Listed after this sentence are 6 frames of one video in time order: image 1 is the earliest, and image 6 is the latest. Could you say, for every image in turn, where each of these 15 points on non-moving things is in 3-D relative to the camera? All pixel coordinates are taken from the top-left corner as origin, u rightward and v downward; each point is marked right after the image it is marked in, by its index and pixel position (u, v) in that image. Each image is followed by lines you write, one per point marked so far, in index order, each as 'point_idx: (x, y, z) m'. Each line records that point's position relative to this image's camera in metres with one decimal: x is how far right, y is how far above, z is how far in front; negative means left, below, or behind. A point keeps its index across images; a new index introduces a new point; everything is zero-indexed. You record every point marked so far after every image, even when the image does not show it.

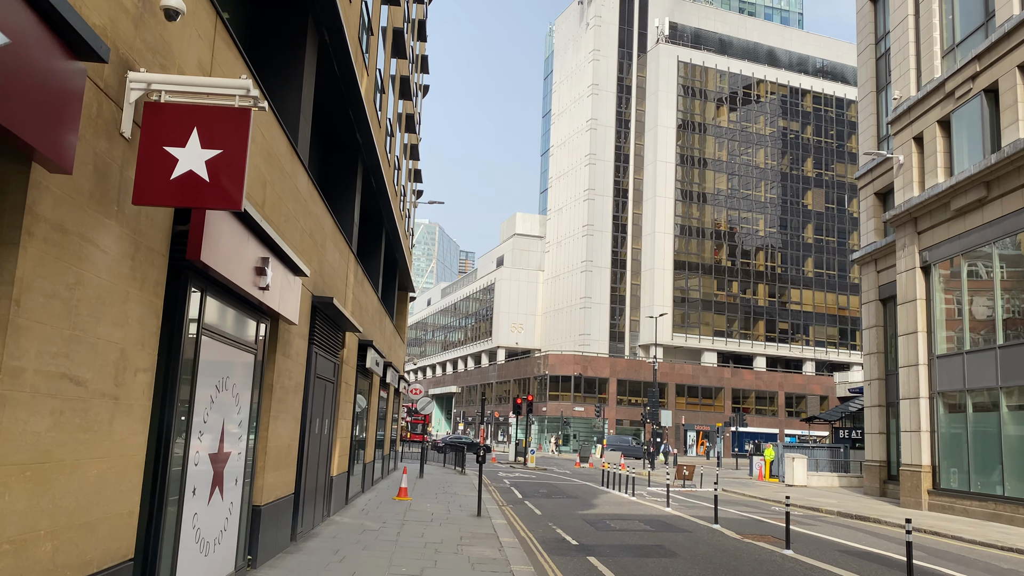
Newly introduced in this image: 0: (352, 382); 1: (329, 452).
0: (-3.3, -1.9, +17.0) m
1: (-3.2, -2.9, +14.9) m
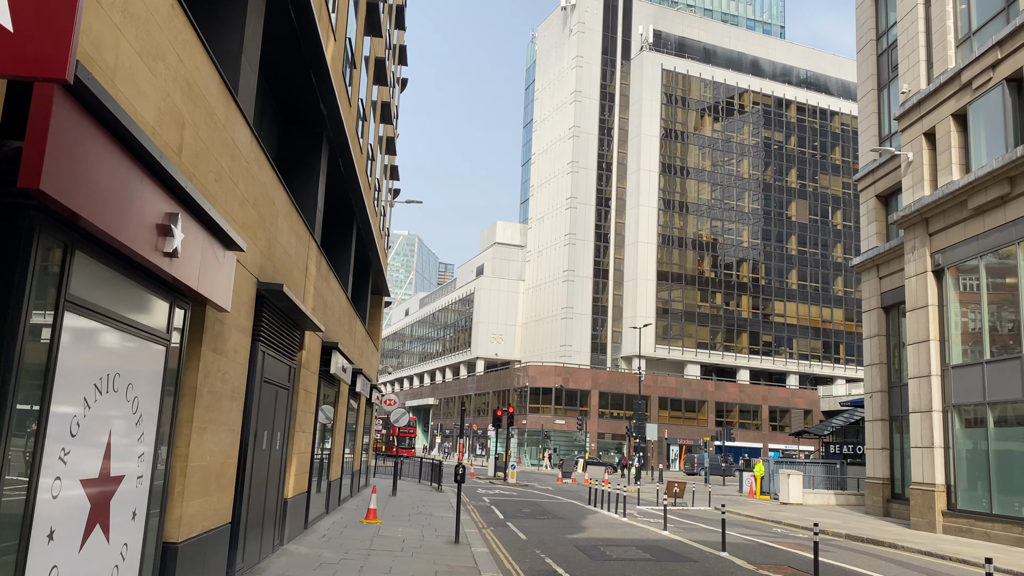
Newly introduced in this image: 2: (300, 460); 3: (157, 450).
0: (-3.5, -1.8, +14.9) m
1: (-3.5, -2.8, +12.7) m
2: (-3.6, -2.9, +14.1) m
3: (-2.9, -1.3, +6.9) m
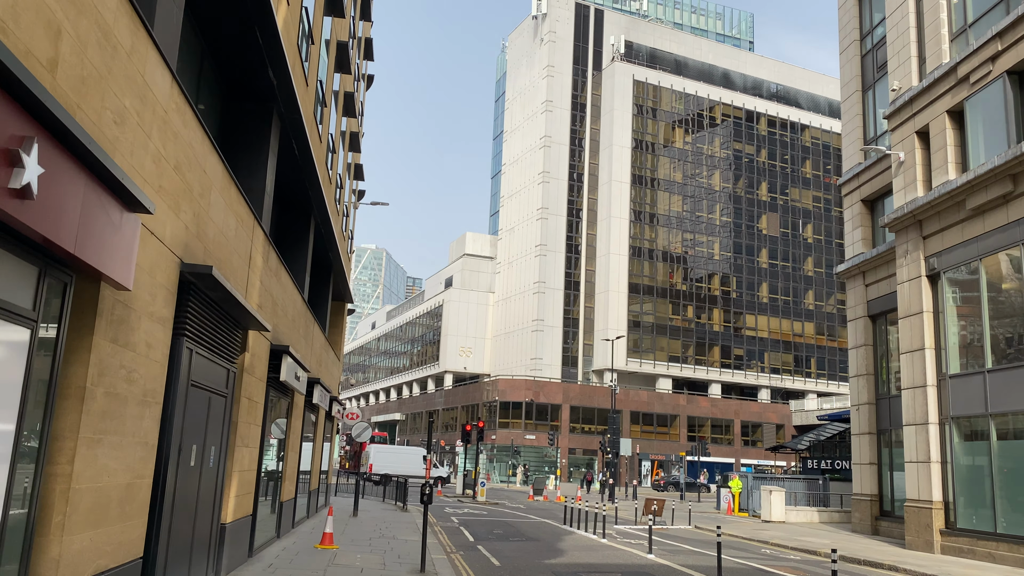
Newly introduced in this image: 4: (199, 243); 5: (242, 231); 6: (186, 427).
0: (-4.0, -1.7, +13.1) m
1: (-3.8, -2.6, +10.9) m
2: (-3.9, -2.8, +12.3) m
3: (-3.0, -1.1, +5.2) m
4: (-3.3, +0.5, +8.7) m
5: (-3.5, +0.7, +10.9) m
6: (-3.5, -1.5, +9.0) m
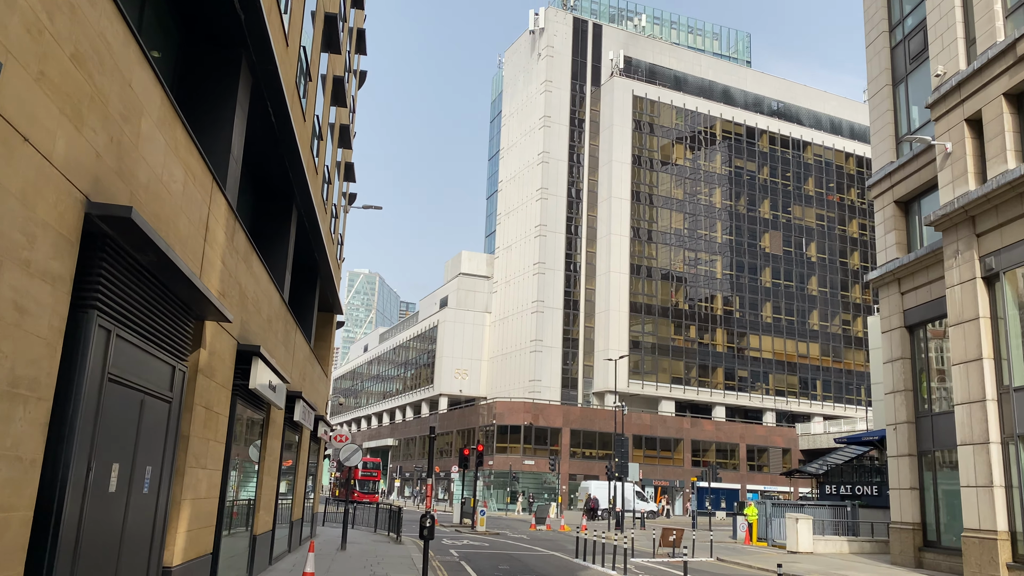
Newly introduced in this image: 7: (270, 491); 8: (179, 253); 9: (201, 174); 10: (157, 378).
0: (-3.7, -1.5, +10.6) m
1: (-3.5, -2.4, +8.4) m
2: (-3.7, -2.6, +9.8) m
3: (-2.7, -0.7, +2.8) m
4: (-3.0, +0.8, +6.4) m
5: (-3.2, +1.0, +8.6) m
6: (-3.2, -1.2, +6.5) m
7: (-4.7, -4.0, +16.4) m
8: (-3.2, +0.3, +8.1) m
9: (-3.3, +1.2, +8.8) m
10: (-3.4, -0.9, +8.0) m
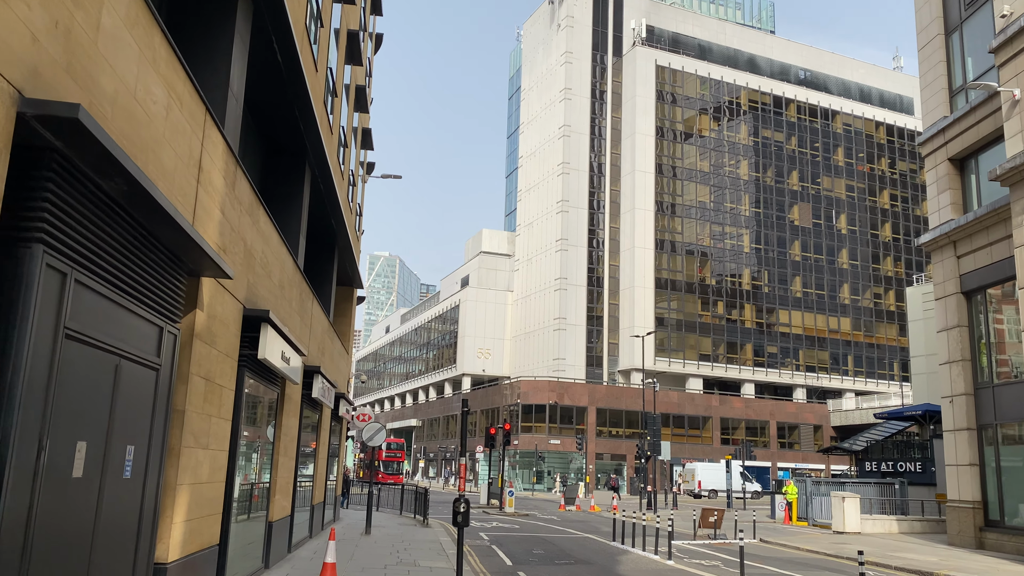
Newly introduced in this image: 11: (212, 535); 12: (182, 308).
0: (-3.2, -1.0, +9.3) m
1: (-3.1, -1.9, +7.2) m
2: (-3.2, -2.1, +8.6) m
3: (-2.4, -0.4, +1.4) m
4: (-2.6, +1.2, +5.0) m
5: (-2.8, +1.5, +7.2) m
6: (-2.8, -0.7, +5.2) m
7: (-4.1, -3.3, +15.2) m
8: (-2.8, +0.8, +6.8) m
9: (-2.9, +1.7, +7.5) m
10: (-2.9, -0.4, +6.7) m
11: (-3.2, -2.7, +9.1) m
12: (-3.1, -0.2, +7.9) m
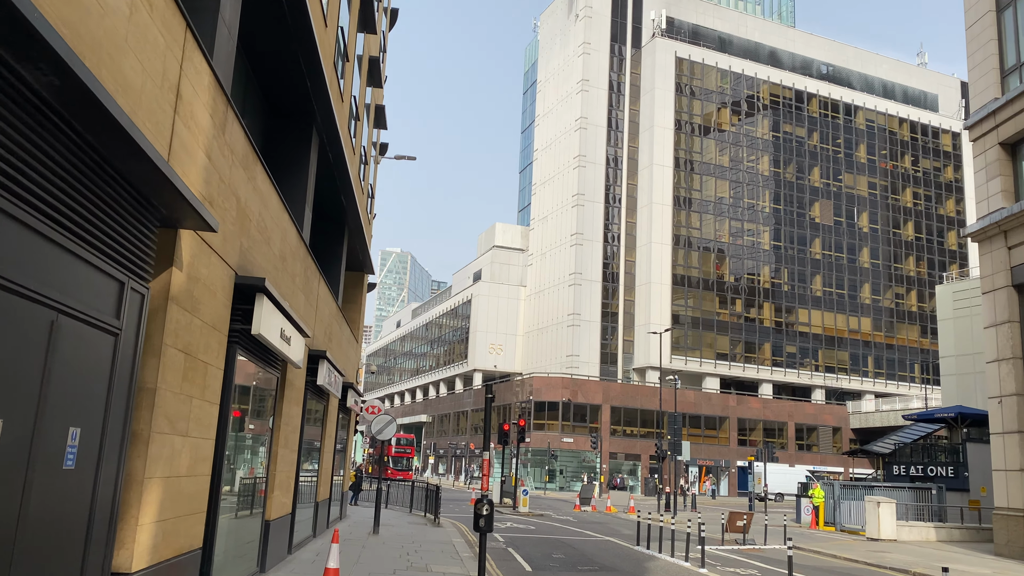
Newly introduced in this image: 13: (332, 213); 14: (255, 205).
0: (-2.9, -0.7, +8.0) m
1: (-2.8, -1.6, +5.8) m
2: (-2.9, -1.7, +7.2) m
3: (-2.2, 0.0, +0.1) m
4: (-2.3, +1.6, +3.6) m
5: (-2.5, +1.8, +5.8) m
6: (-2.5, -0.4, +3.8) m
7: (-3.7, -3.0, +13.9) m
8: (-2.5, +1.2, +5.4) m
9: (-2.5, +2.0, +6.1) m
10: (-2.6, 0.0, +5.3) m
11: (-2.9, -2.3, +7.7) m
12: (-2.8, +0.2, +6.5) m
13: (-4.1, +1.7, +19.3) m
14: (-2.9, +0.9, +9.4) m
